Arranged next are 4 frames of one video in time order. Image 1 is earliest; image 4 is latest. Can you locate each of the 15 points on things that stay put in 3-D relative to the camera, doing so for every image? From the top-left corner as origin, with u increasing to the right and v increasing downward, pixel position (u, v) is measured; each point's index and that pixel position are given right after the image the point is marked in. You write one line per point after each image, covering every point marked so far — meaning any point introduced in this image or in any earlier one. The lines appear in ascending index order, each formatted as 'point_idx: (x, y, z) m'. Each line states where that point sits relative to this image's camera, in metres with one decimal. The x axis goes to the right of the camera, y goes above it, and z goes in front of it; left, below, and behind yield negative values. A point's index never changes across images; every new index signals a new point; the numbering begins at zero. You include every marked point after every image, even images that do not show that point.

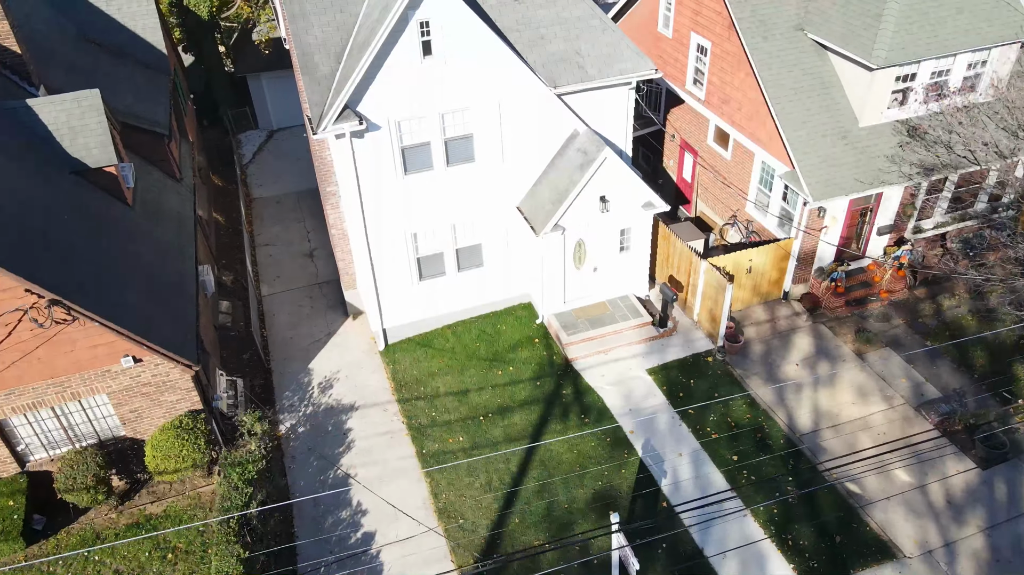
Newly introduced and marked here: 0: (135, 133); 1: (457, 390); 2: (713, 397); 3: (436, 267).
0: (-9.1, +3.7, +18.0) m
1: (-1.2, -2.3, +16.7) m
2: (+4.3, -2.4, +16.1) m
3: (-1.8, +0.5, +17.6) m
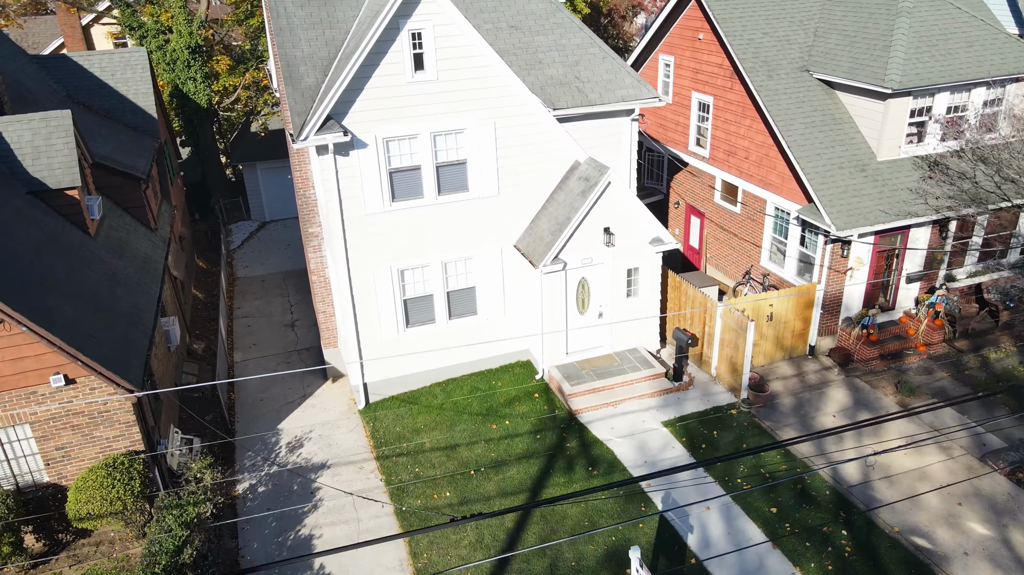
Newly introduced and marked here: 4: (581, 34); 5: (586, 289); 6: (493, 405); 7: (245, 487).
0: (-9.2, +2.6, +17.0) m
1: (-1.3, -3.1, +14.5) m
2: (+4.3, -3.0, +13.9) m
3: (-1.9, -0.5, +16.0) m
4: (+1.5, +5.5, +16.0) m
5: (+1.6, 0.0, +15.7) m
6: (-0.4, -2.4, +15.6) m
7: (-5.0, -3.7, +14.0) m
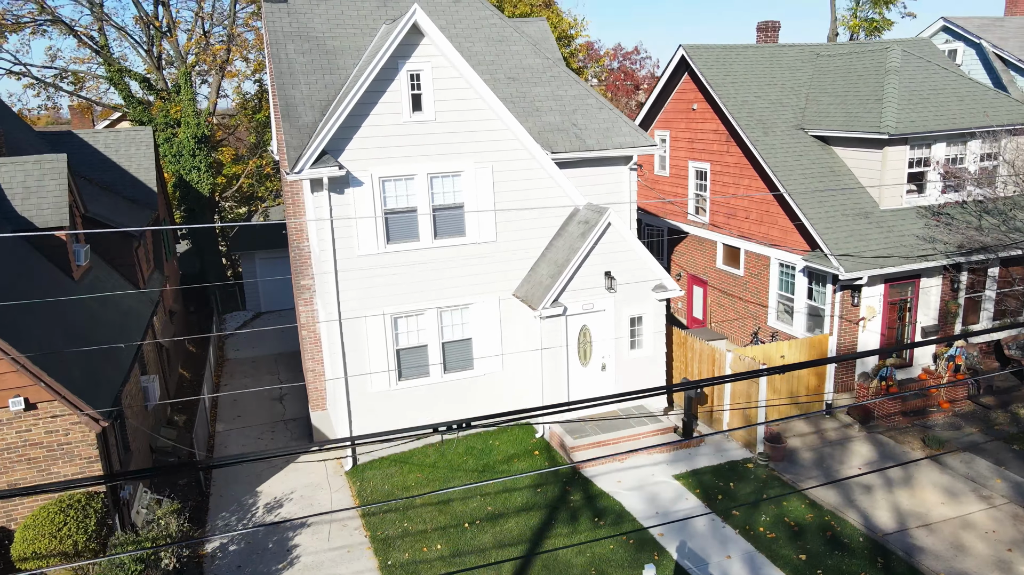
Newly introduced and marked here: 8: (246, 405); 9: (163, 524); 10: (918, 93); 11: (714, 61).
0: (-9.2, +1.3, +16.8) m
1: (-1.3, -3.8, +13.3) m
2: (+4.2, -3.6, +12.7) m
3: (-1.9, -1.6, +15.2) m
4: (+1.4, +4.4, +16.3) m
5: (+1.5, -1.0, +15.0) m
6: (-0.4, -3.4, +14.4) m
7: (-5.0, -4.4, +12.7) m
8: (-6.9, -3.1, +19.5) m
9: (-5.3, -3.6, +11.3) m
10: (+8.8, +4.3, +16.3) m
11: (+5.2, +5.9, +19.1) m
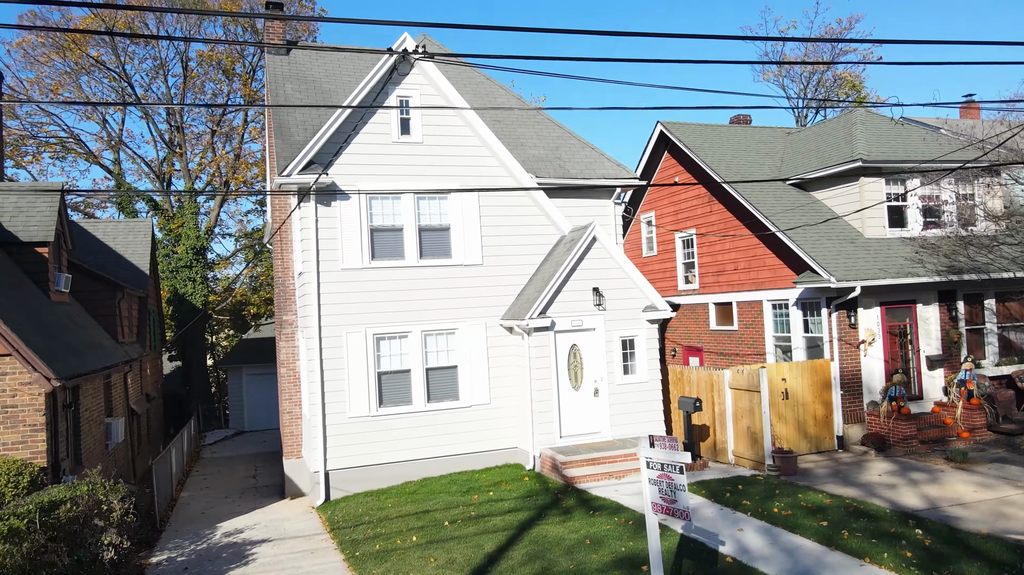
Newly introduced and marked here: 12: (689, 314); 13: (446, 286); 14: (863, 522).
0: (-9.5, +0.2, +16.7) m
1: (-1.6, -3.6, +11.9) m
2: (+4.0, -3.2, +11.4) m
3: (-2.1, -2.0, +14.3) m
4: (+1.1, +3.4, +17.1) m
5: (+1.3, -1.4, +14.4) m
6: (-0.6, -3.5, +13.1) m
7: (-5.2, -4.0, +11.2) m
8: (-7.2, -4.7, +18.1) m
9: (-5.5, -2.9, +10.1) m
10: (+8.5, +3.4, +17.0) m
11: (+4.9, +4.1, +20.2) m
12: (+4.7, -0.7, +20.0) m
13: (-1.3, 0.0, +14.7) m
14: (+4.6, -3.1, +9.6) m
